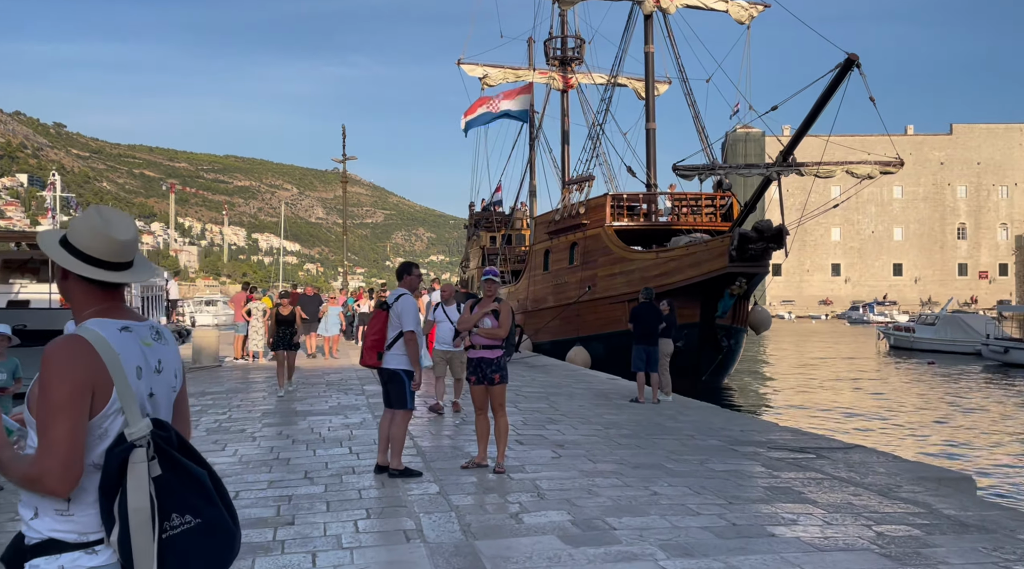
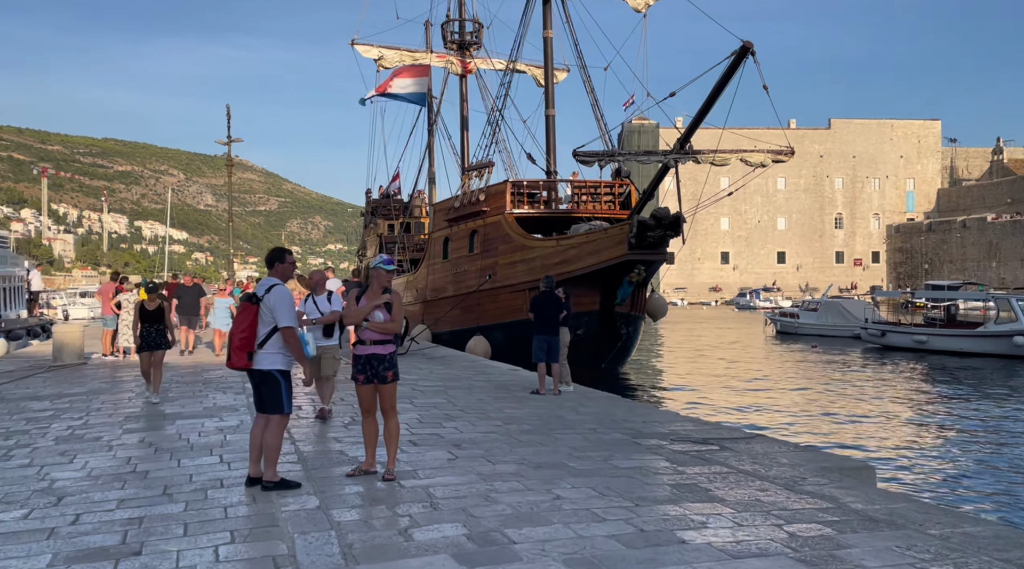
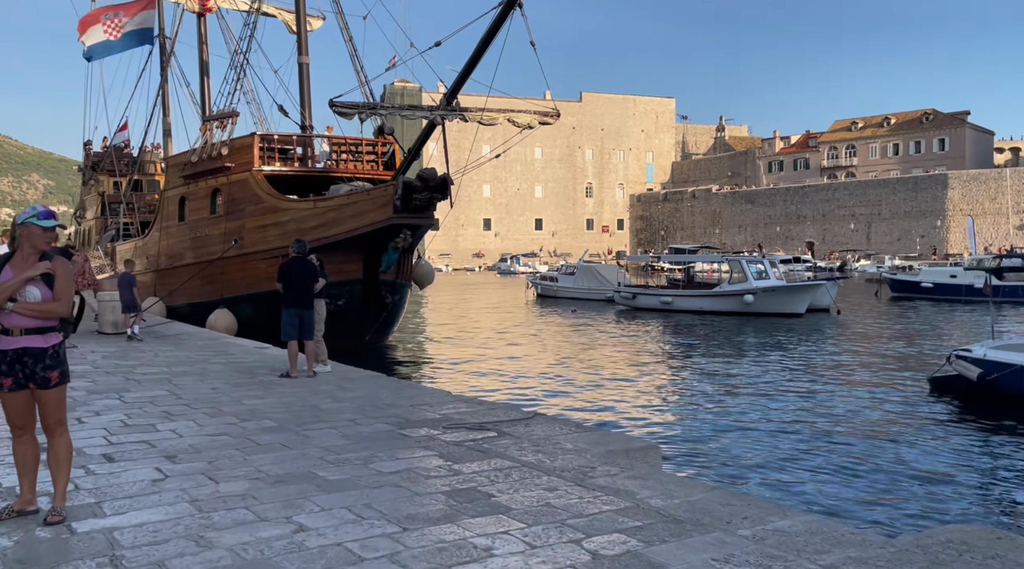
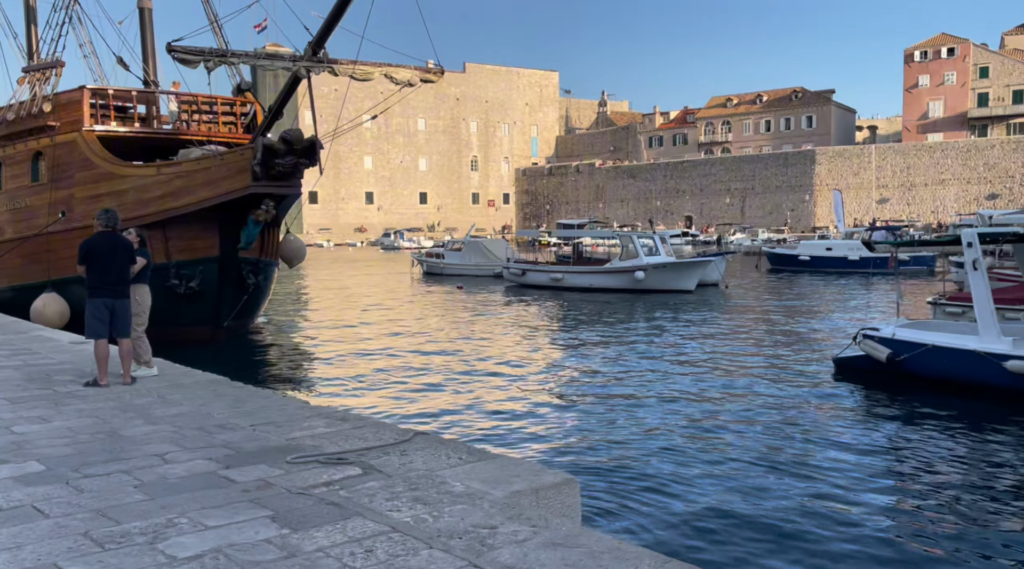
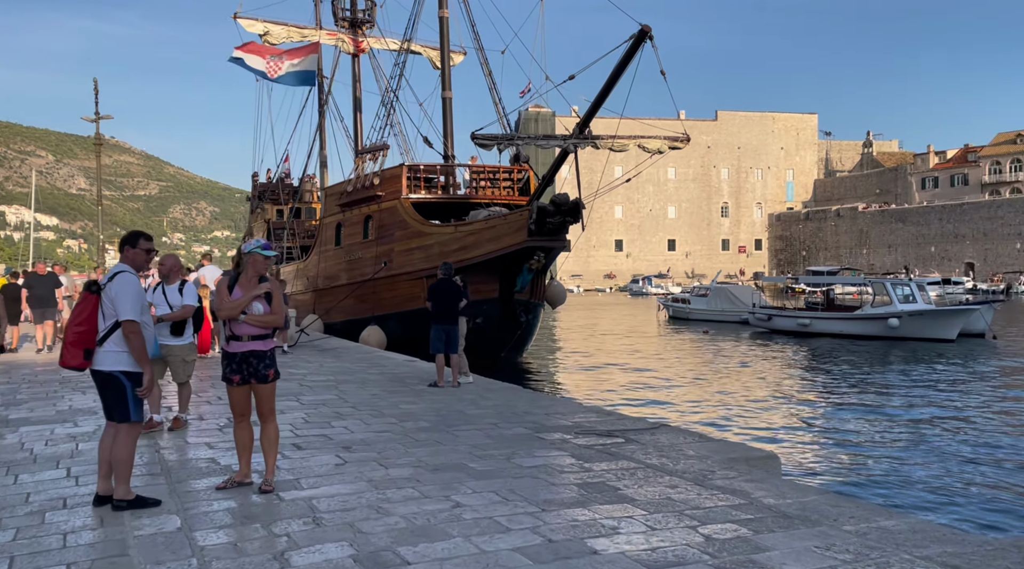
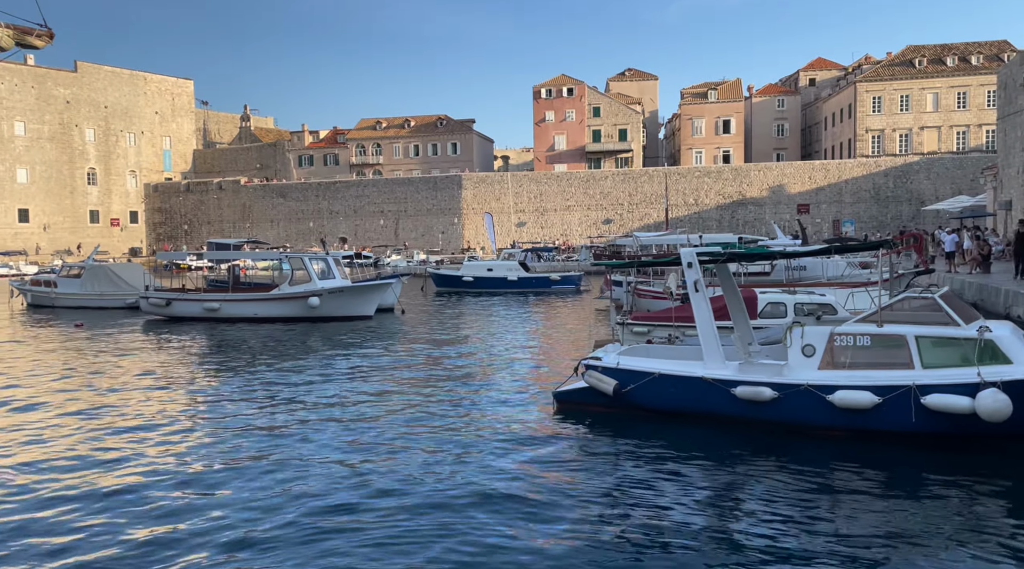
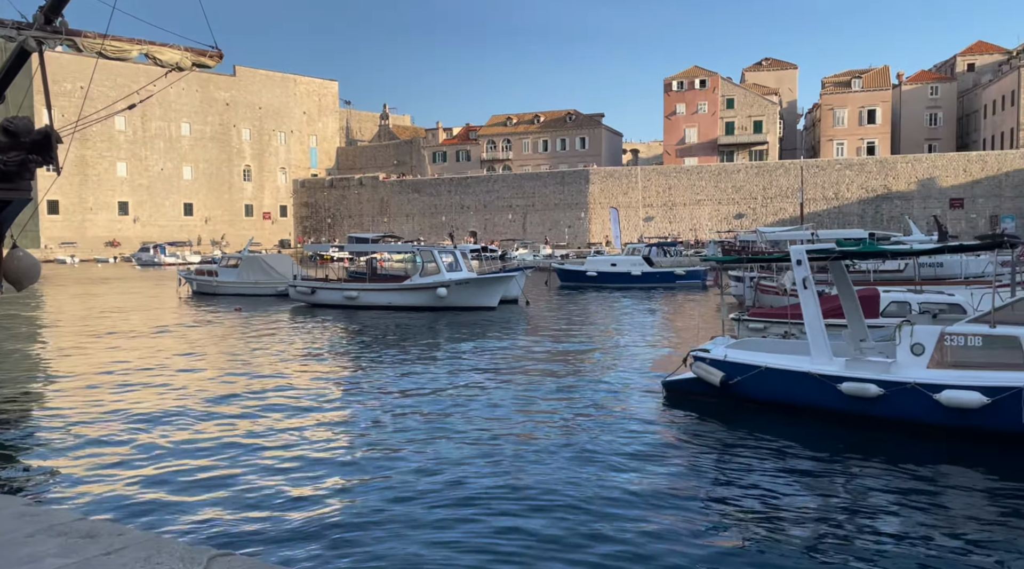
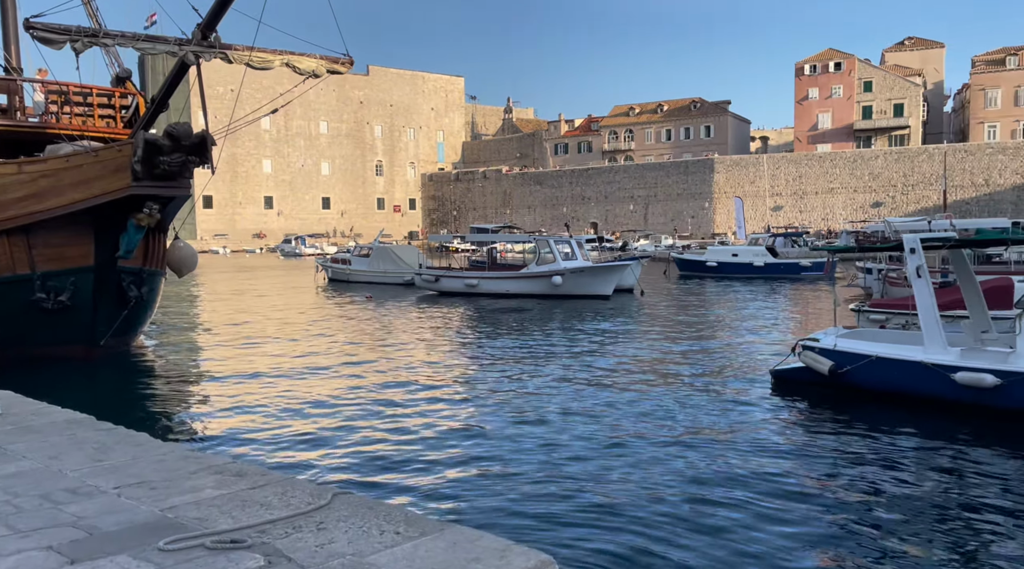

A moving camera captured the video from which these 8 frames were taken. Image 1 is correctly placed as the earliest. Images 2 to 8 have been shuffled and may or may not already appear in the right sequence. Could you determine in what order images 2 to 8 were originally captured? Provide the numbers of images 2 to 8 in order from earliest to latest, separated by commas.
2, 5, 3, 4, 8, 7, 6
